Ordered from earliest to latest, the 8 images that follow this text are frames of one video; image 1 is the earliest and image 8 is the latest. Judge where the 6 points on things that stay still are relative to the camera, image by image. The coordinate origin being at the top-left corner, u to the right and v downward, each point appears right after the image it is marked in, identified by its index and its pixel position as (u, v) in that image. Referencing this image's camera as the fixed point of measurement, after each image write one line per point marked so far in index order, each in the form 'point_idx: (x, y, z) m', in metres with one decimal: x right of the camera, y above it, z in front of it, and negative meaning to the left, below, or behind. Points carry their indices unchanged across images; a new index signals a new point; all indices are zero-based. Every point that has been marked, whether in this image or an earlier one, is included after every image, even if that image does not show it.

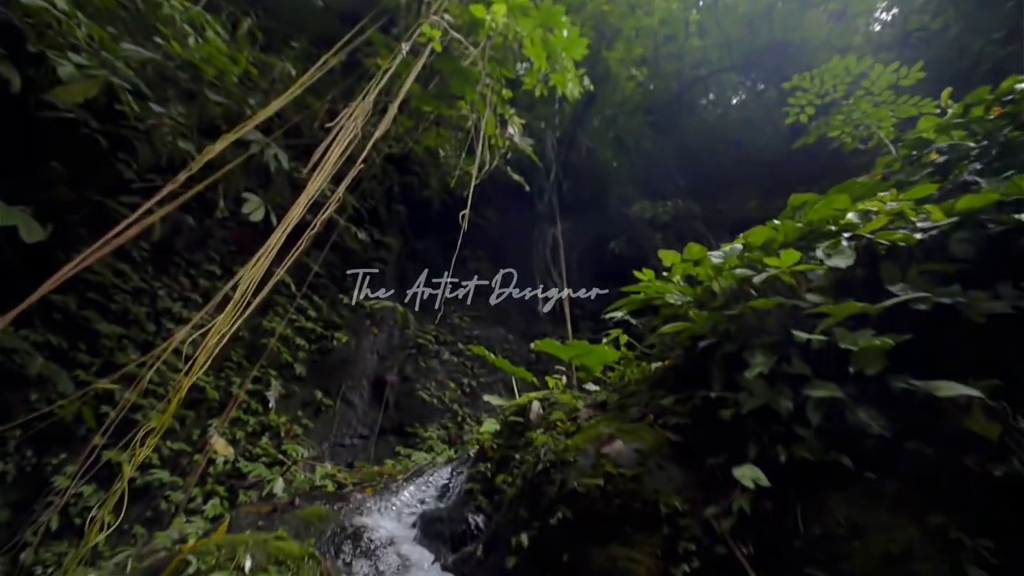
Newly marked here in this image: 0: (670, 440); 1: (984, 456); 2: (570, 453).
0: (+0.9, -0.9, +2.3) m
1: (+1.9, -0.7, +1.7) m
2: (+0.3, -1.0, +2.3) m
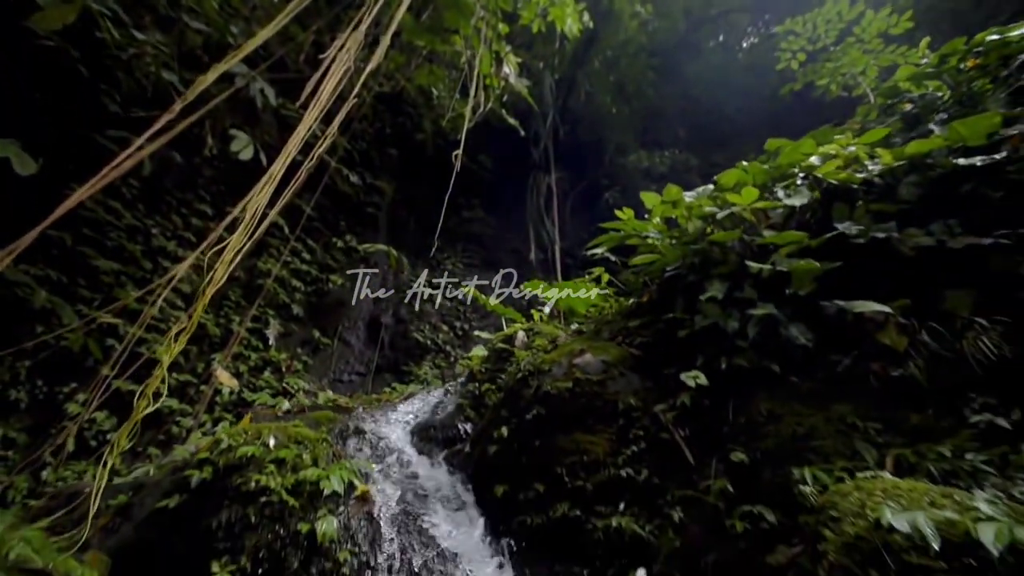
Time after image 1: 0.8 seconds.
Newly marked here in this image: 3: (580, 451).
0: (+0.8, -0.4, +2.7) m
1: (+1.8, -0.4, +2.0) m
2: (+0.2, -0.5, +2.7) m
3: (+0.4, -0.9, +2.3) m
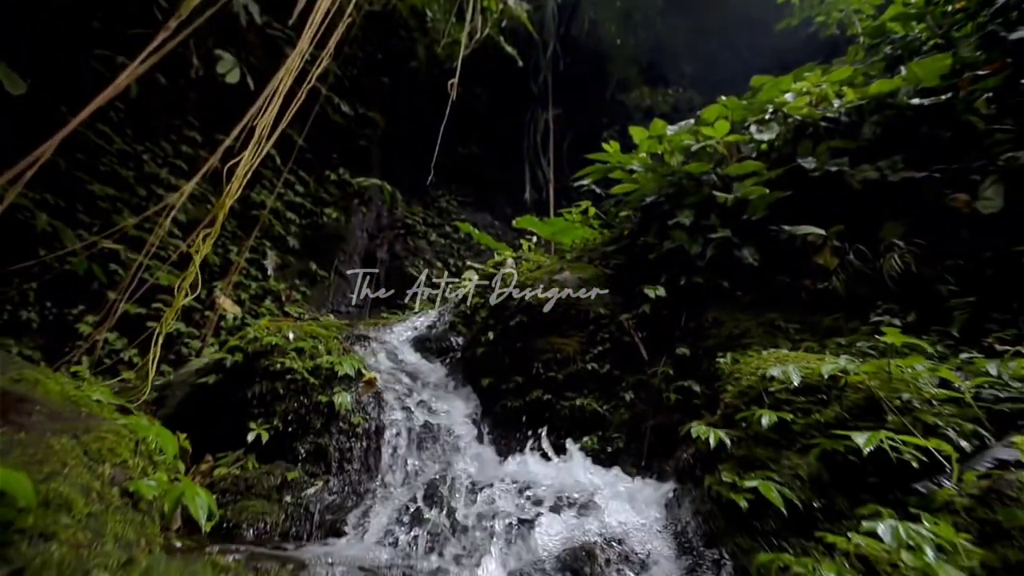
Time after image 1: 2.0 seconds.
0: (+0.7, +0.1, +3.0) m
1: (+1.8, +0.1, +2.4) m
2: (+0.1, +0.1, +3.1) m
3: (+0.3, -0.4, +2.7) m
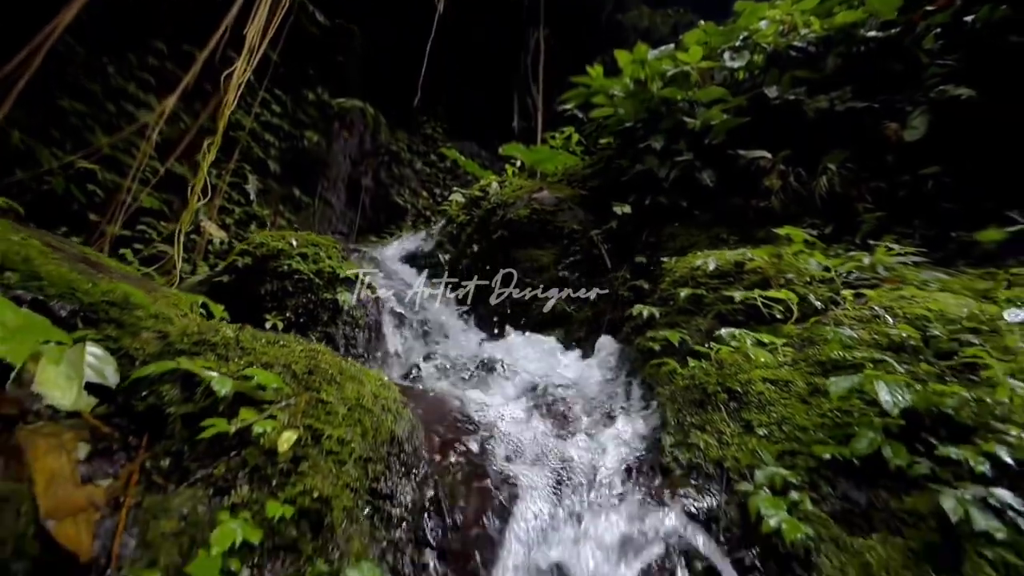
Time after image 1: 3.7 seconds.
0: (+0.6, +0.8, +3.3) m
1: (+1.6, +0.6, +2.8) m
2: (0.0, +0.7, +3.3) m
3: (+0.1, +0.2, +3.1) m
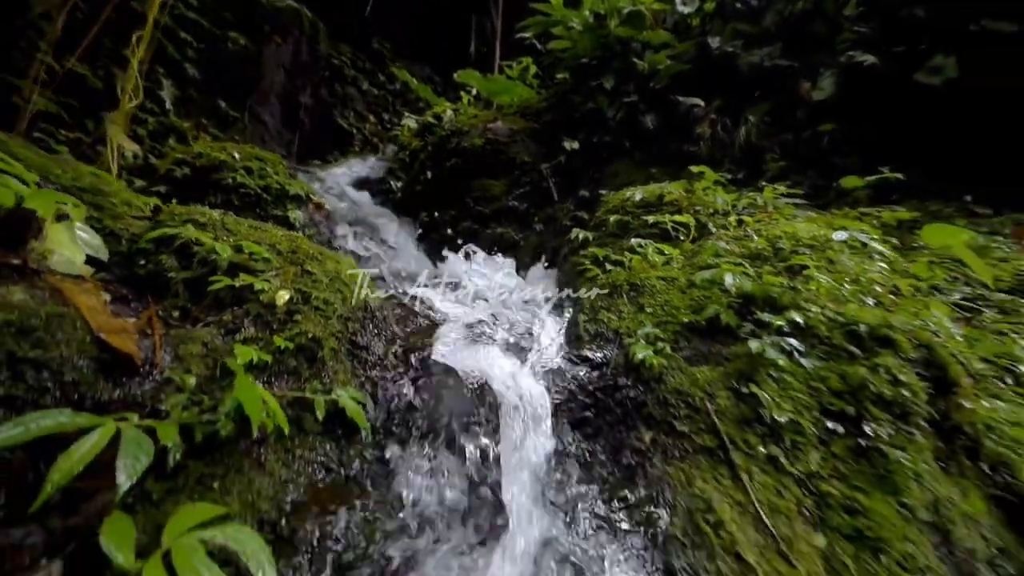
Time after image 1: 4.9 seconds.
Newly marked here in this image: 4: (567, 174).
0: (+0.2, +1.4, +3.4) m
1: (+1.3, +1.1, +3.0) m
2: (-0.4, +1.3, +3.4) m
3: (-0.2, +0.8, +3.2) m
4: (+0.4, +0.9, +3.3) m
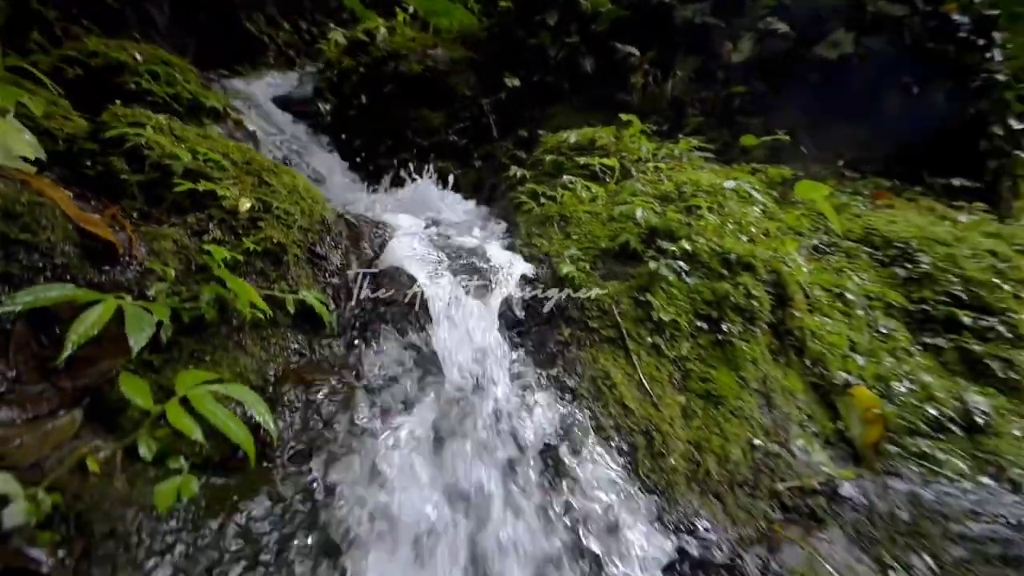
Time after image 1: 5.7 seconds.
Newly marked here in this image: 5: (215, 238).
0: (-0.3, +1.9, +3.4) m
1: (+0.9, +1.6, +3.2) m
2: (-0.9, +1.9, +3.2) m
3: (-0.7, +1.3, +3.2) m
4: (0.0, +1.4, +3.3) m
5: (-0.7, +0.1, +1.0) m
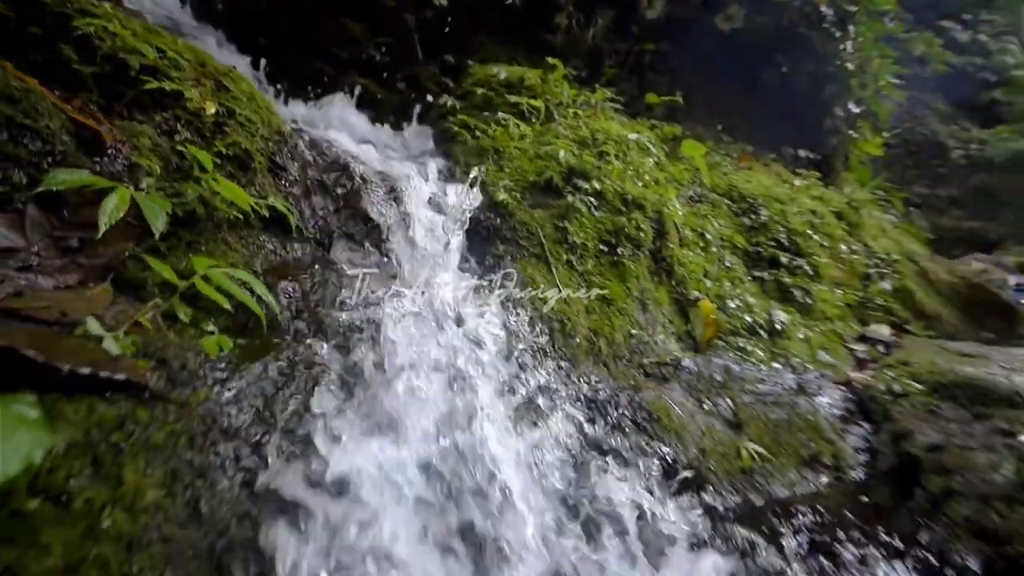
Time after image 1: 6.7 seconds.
0: (-0.9, +2.5, +3.1) m
1: (+0.3, +2.1, +3.3) m
2: (-1.4, +2.5, +2.9) m
3: (-1.2, +1.9, +3.0) m
4: (-0.6, +2.0, +3.2) m
5: (-0.8, +0.4, +1.0) m
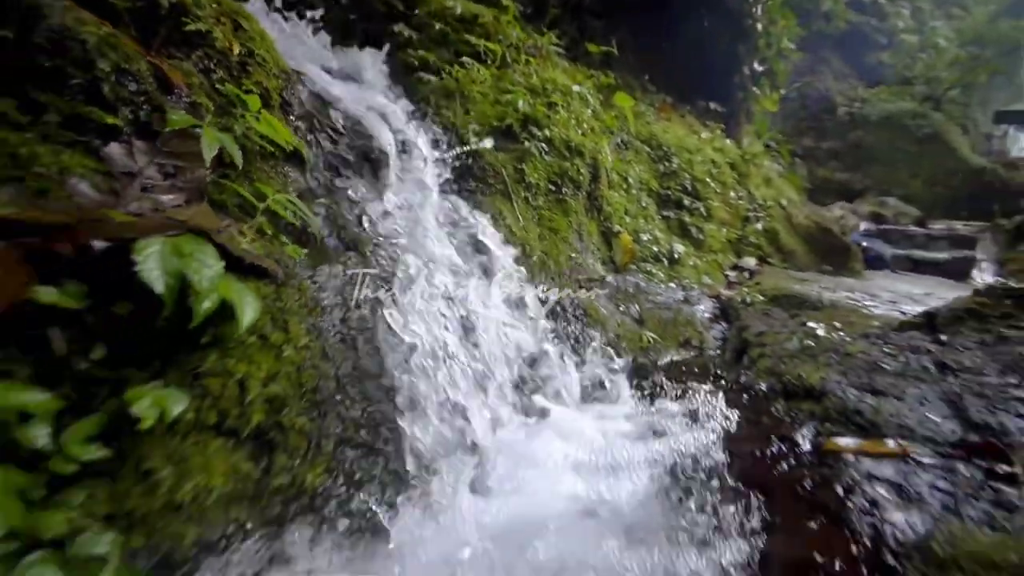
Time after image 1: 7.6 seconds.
0: (-1.2, +3.0, +2.9) m
1: (-0.1, +2.7, +3.3) m
2: (-1.7, +3.0, +2.6) m
3: (-1.6, +2.4, +2.7) m
4: (-1.0, +2.6, +3.1) m
5: (-0.8, +0.6, +1.2) m
